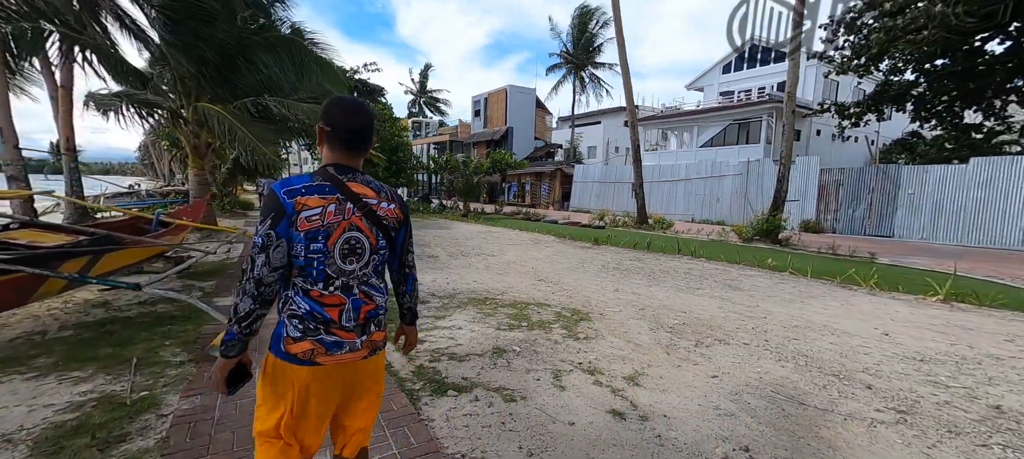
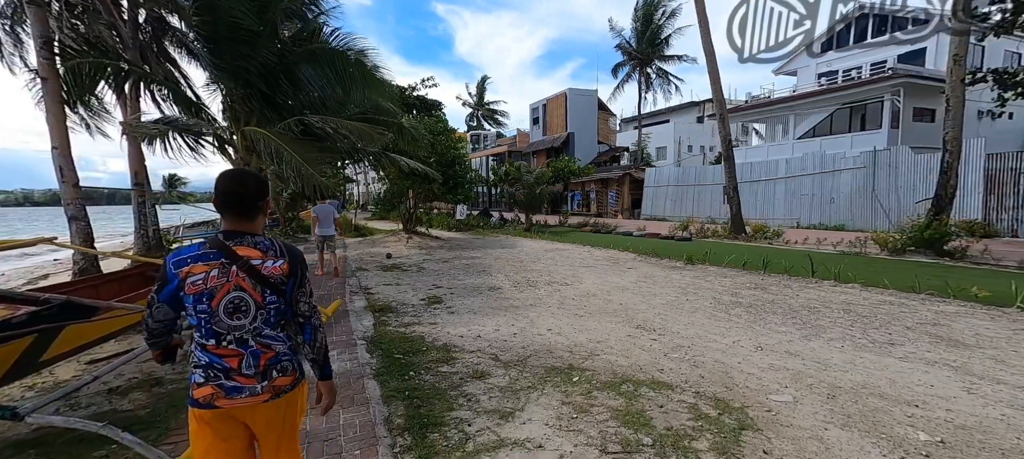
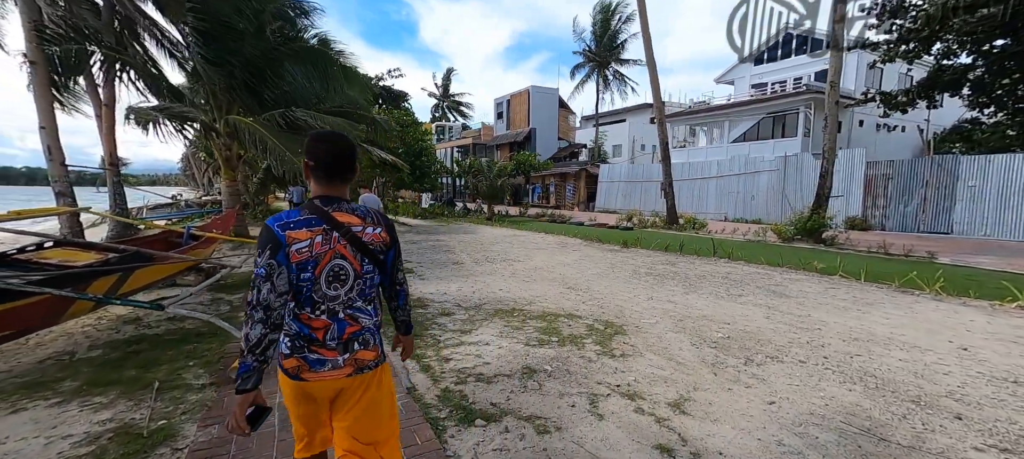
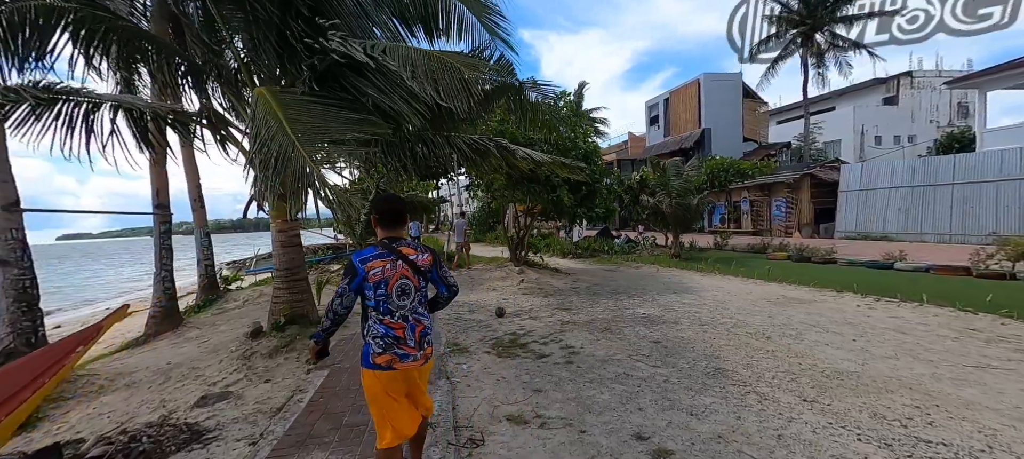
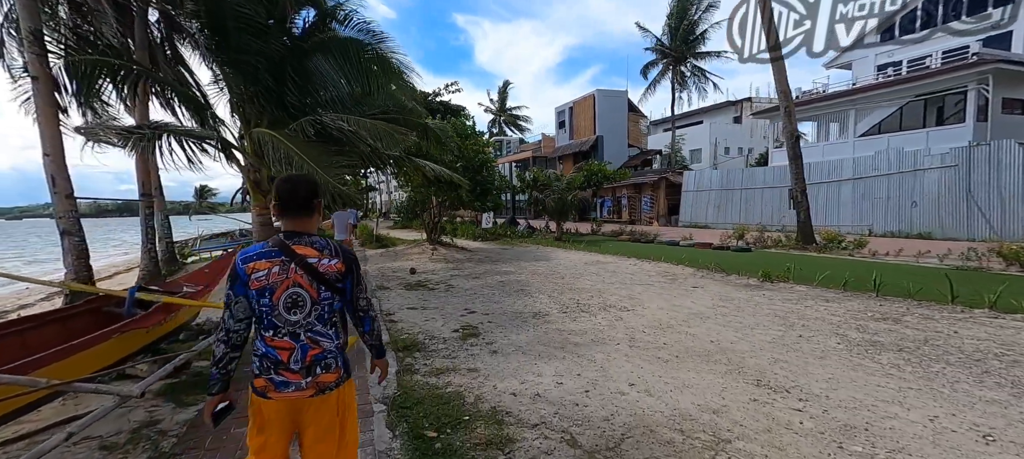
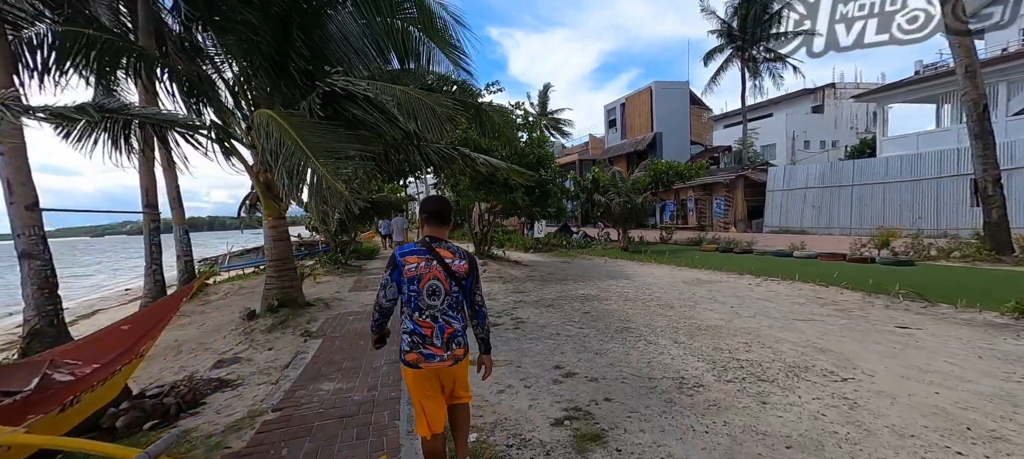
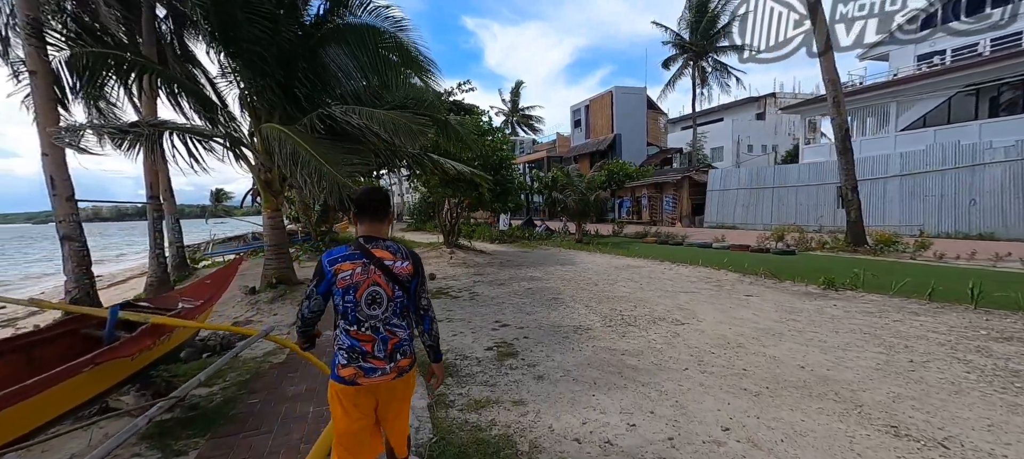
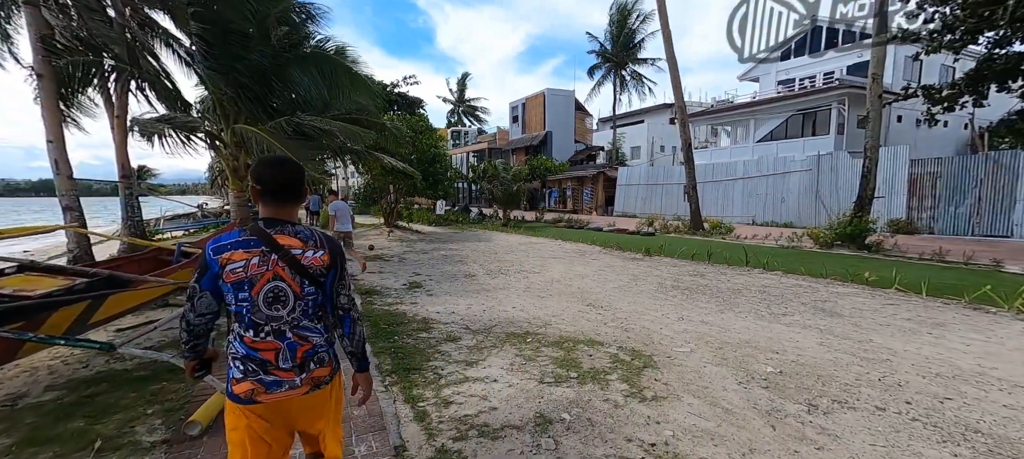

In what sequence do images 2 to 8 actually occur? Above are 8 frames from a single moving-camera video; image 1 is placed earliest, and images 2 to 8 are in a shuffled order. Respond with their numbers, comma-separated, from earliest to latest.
3, 8, 2, 5, 7, 6, 4
